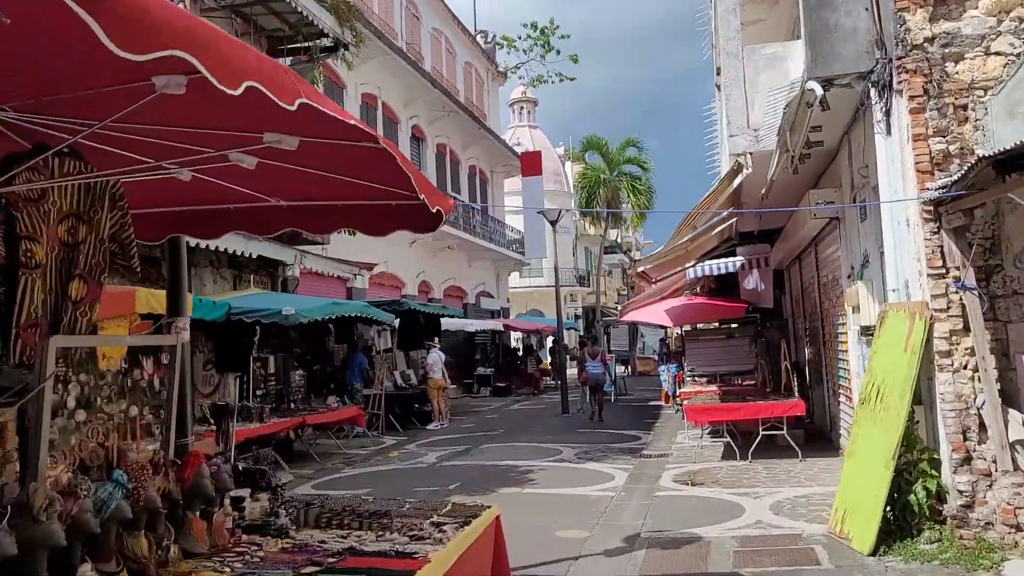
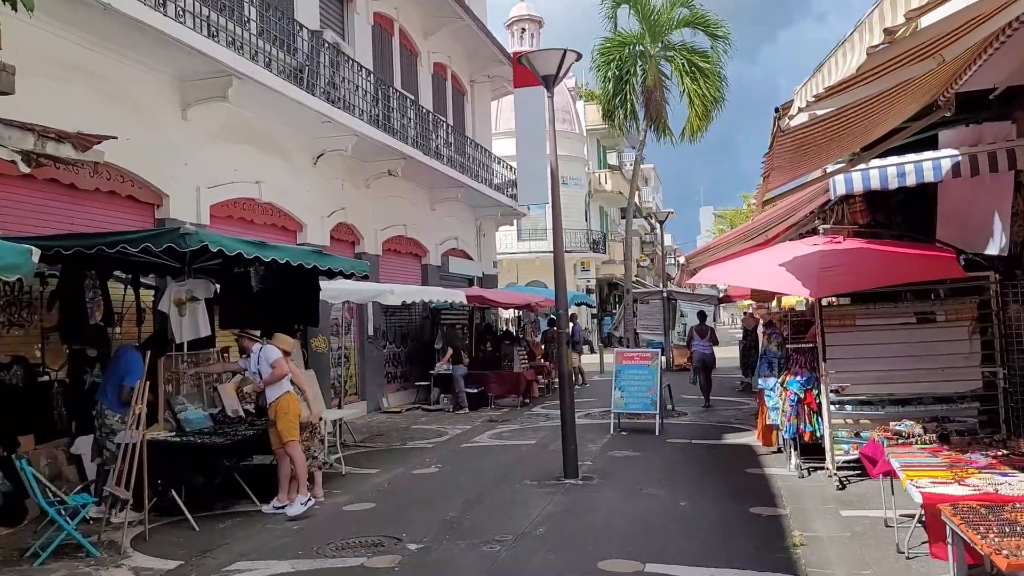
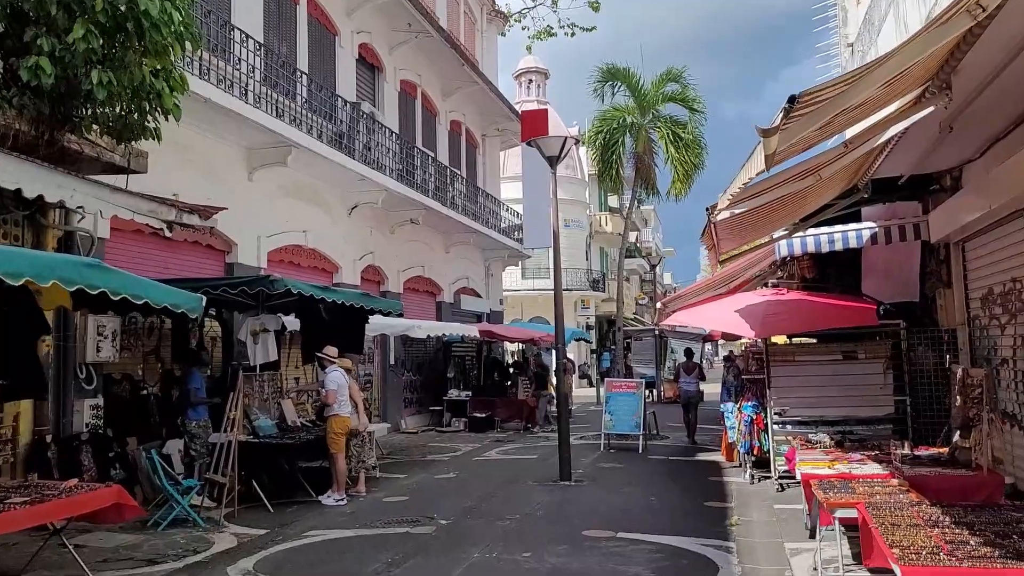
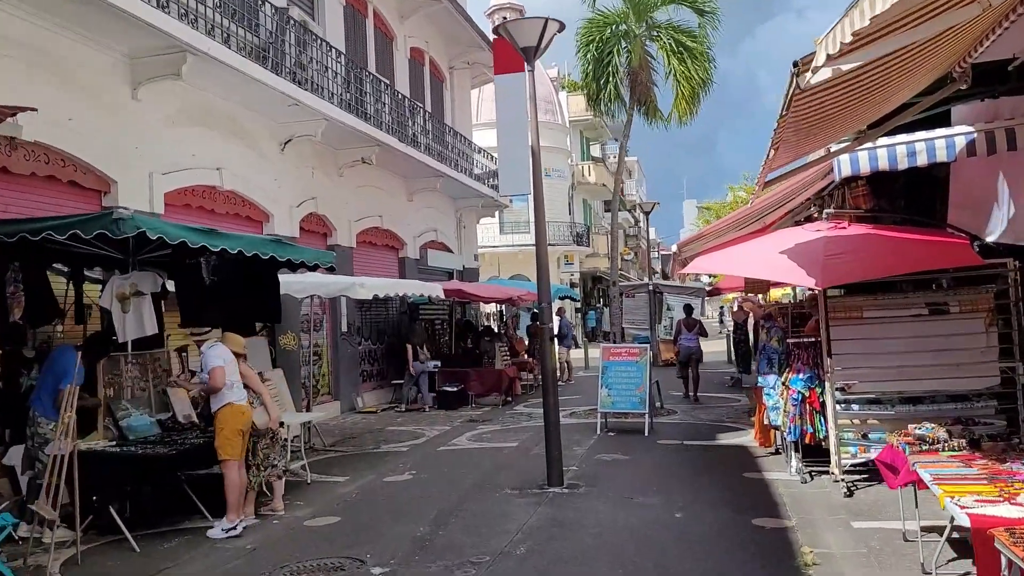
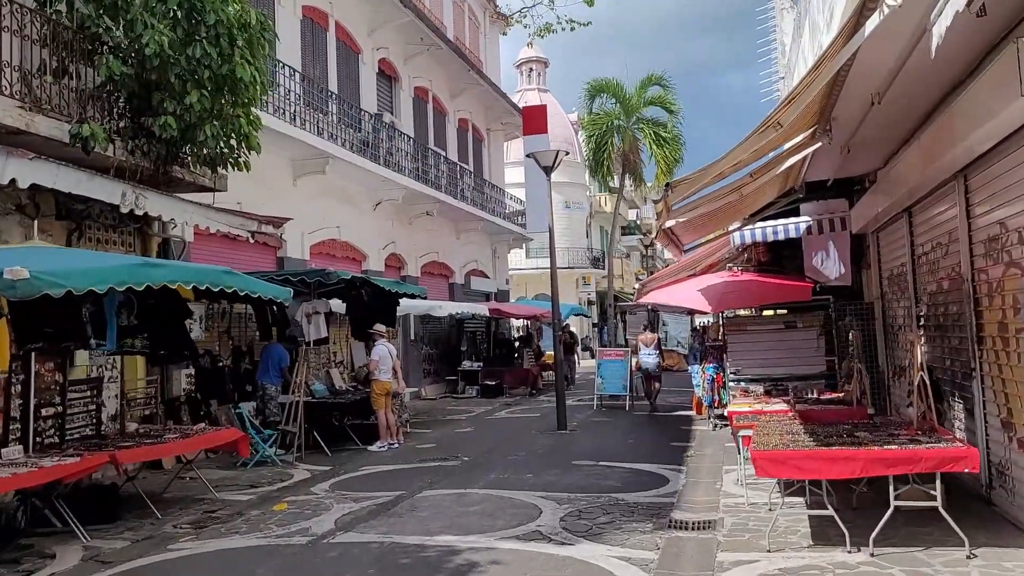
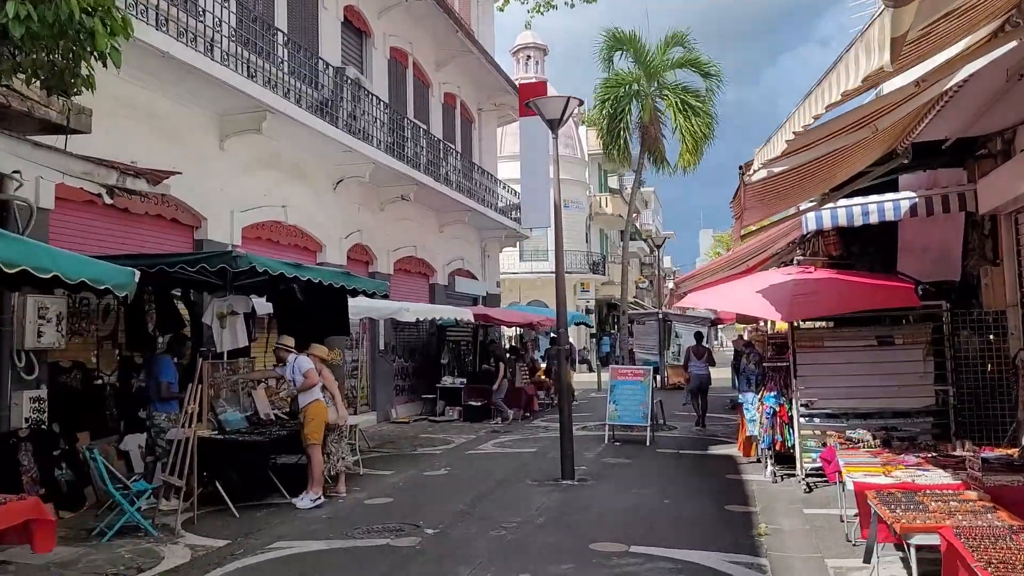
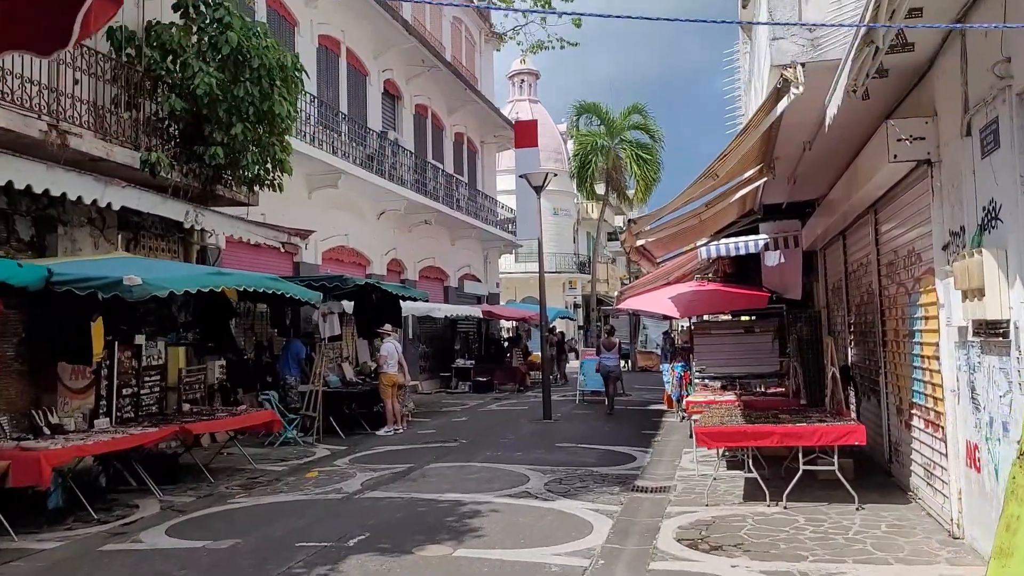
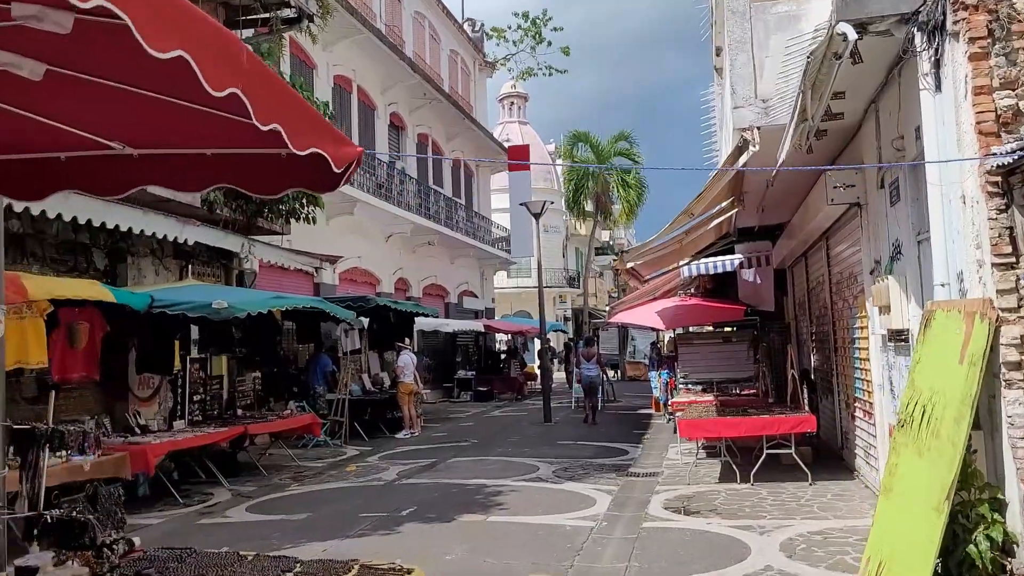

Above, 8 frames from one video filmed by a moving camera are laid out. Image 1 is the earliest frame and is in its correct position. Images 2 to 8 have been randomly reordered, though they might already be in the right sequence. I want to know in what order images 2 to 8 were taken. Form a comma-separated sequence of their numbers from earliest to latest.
8, 7, 5, 3, 6, 2, 4
